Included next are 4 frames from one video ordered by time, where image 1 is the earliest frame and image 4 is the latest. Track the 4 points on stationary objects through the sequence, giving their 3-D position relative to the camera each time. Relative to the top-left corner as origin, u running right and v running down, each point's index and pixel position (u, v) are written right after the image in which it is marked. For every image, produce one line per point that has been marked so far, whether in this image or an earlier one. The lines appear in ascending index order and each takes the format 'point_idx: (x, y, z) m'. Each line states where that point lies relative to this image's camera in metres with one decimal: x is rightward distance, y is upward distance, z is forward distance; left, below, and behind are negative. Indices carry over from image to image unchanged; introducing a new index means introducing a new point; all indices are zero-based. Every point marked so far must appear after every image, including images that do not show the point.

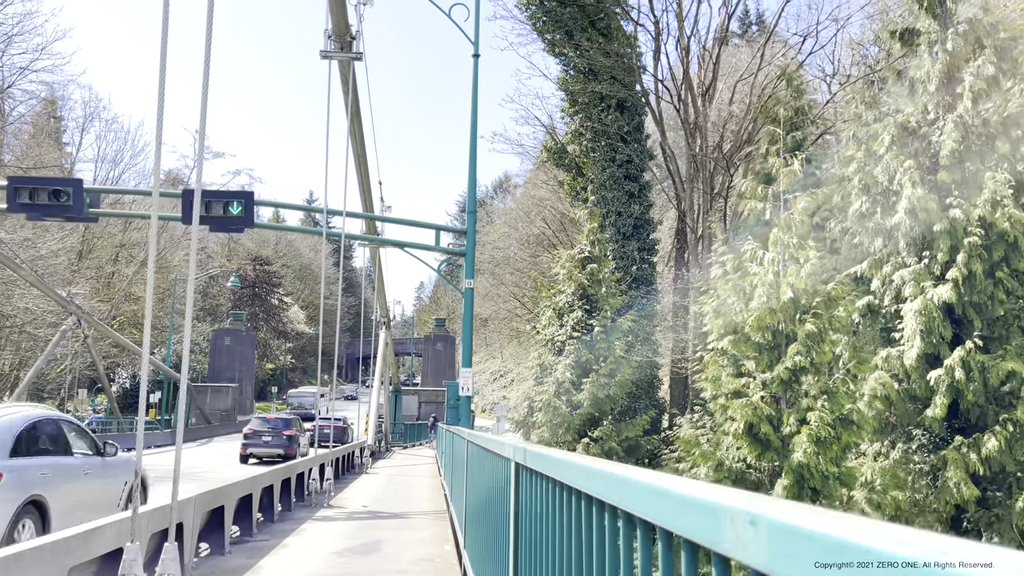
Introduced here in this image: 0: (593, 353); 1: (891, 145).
0: (+1.9, -1.5, +17.7) m
1: (+6.7, +2.5, +13.9) m
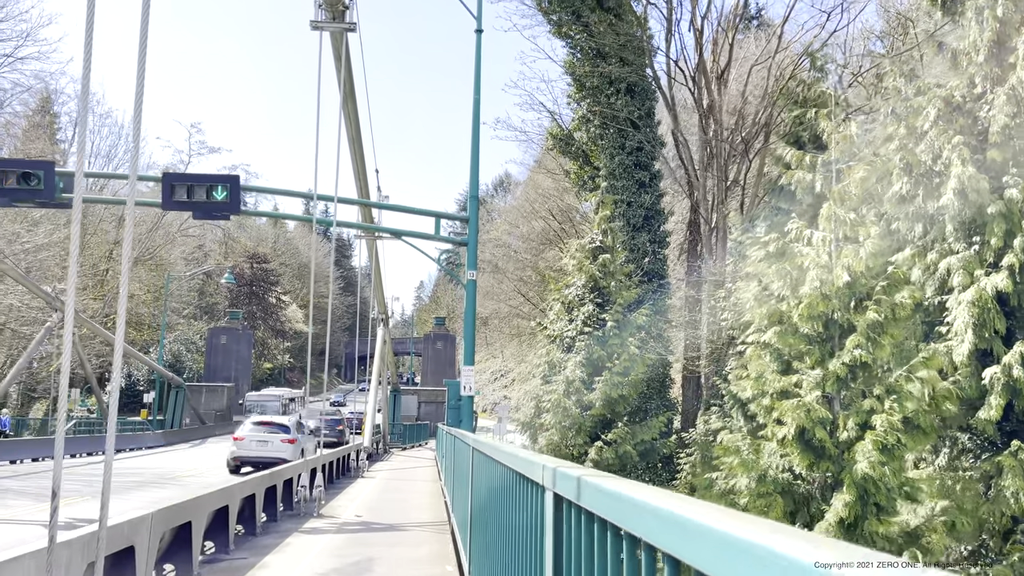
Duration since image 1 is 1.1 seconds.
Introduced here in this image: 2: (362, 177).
0: (+2.0, -1.3, +16.5) m
1: (+6.9, +2.7, +12.7) m
2: (-3.7, +2.7, +19.3) m
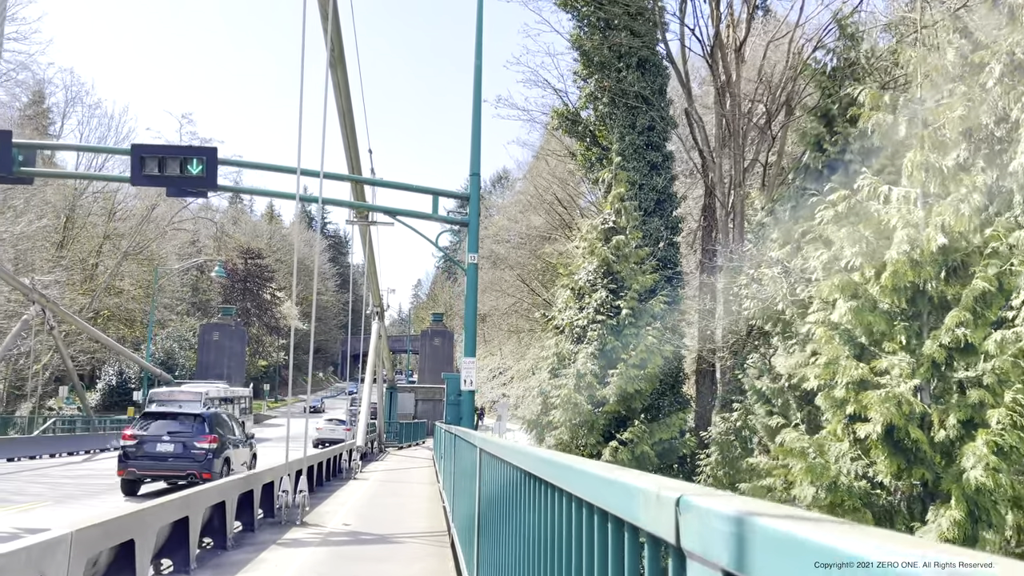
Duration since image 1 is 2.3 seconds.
0: (+2.1, -1.0, +15.0) m
1: (+7.0, +3.0, +11.2) m
2: (-3.6, +3.0, +17.8) m
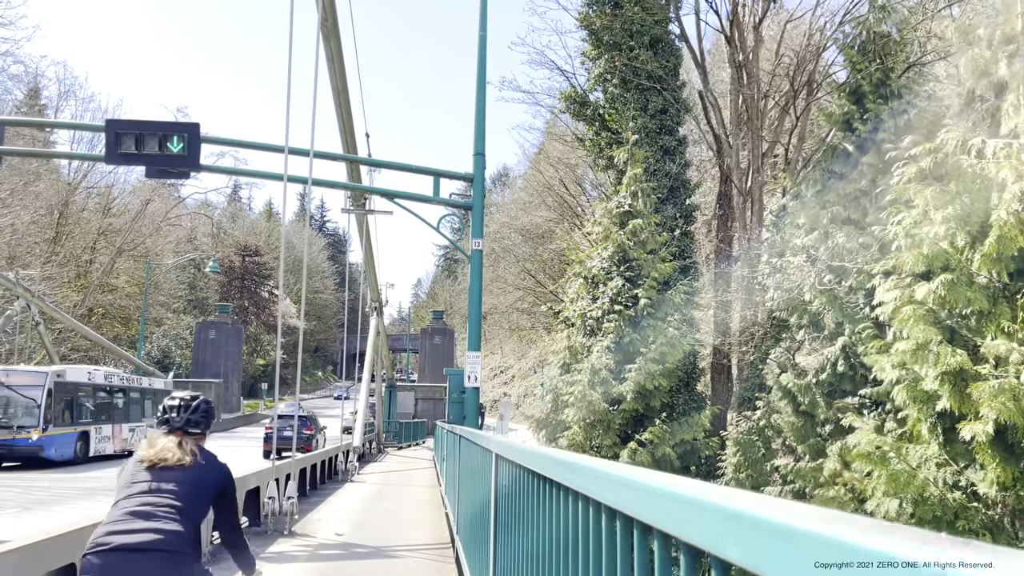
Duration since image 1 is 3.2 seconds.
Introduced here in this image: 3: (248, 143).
0: (+2.2, -0.8, +13.9) m
1: (+7.1, +3.2, +10.1) m
2: (-3.4, +3.2, +16.7) m
3: (-4.7, +2.6, +14.1) m
